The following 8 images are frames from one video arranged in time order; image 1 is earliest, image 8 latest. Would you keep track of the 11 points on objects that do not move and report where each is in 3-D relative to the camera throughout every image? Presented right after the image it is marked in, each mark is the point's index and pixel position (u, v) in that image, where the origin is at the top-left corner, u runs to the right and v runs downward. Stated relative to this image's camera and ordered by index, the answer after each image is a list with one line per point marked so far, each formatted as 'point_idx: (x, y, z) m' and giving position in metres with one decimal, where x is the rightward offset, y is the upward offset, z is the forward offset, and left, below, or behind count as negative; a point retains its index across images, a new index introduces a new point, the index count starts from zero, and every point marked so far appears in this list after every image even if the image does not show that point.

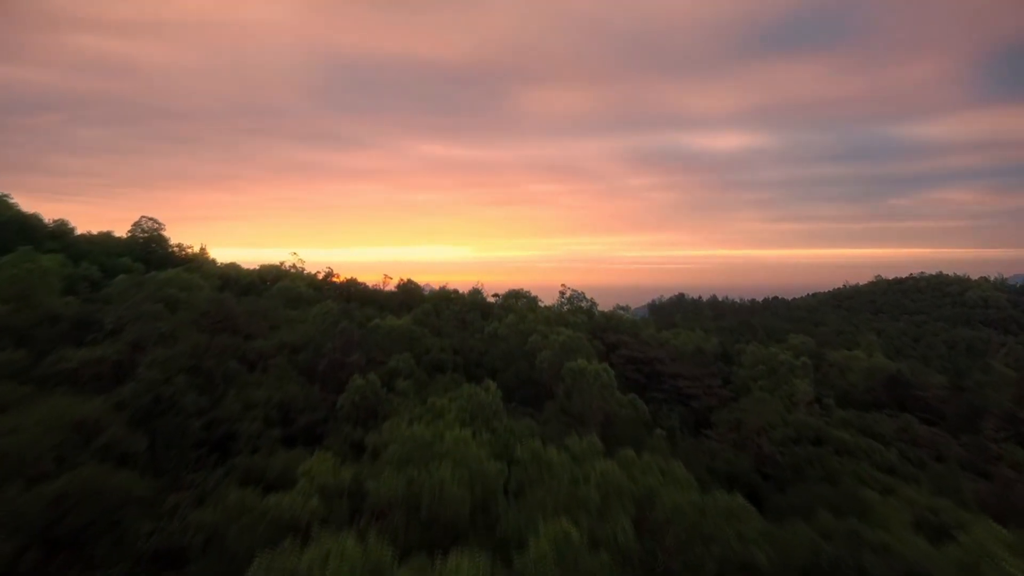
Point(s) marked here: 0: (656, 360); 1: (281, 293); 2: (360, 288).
0: (+2.8, -1.4, +12.1) m
1: (-4.2, -0.1, +11.1) m
2: (-3.2, 0.0, +13.1) m
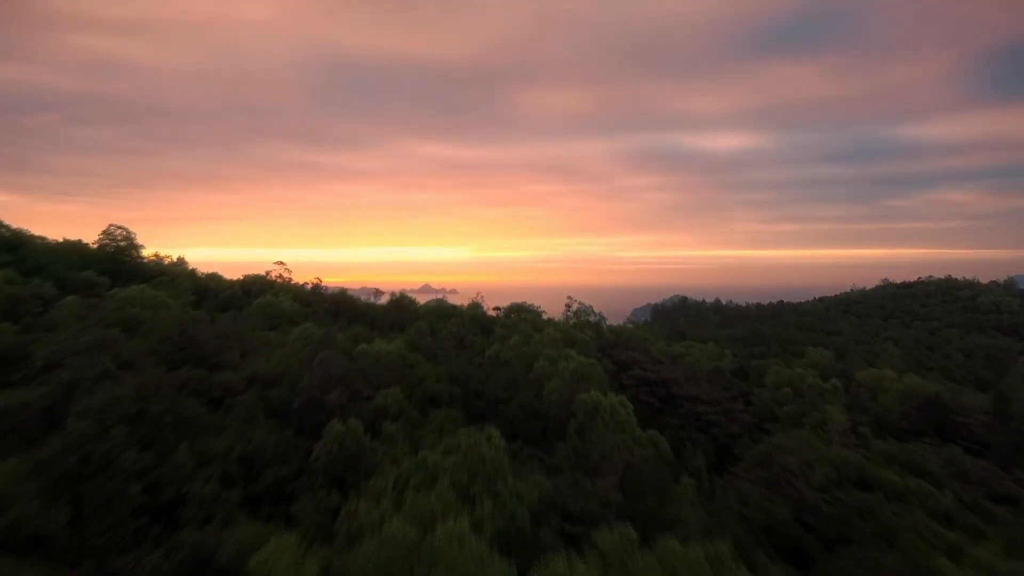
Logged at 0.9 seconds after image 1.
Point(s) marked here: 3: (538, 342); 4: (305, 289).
0: (+2.9, -1.7, +11.1) m
1: (-4.1, -0.3, +10.1) m
2: (-3.2, -0.3, +12.1) m
3: (+0.4, -0.8, +9.1) m
4: (-4.3, -0.1, +12.9) m
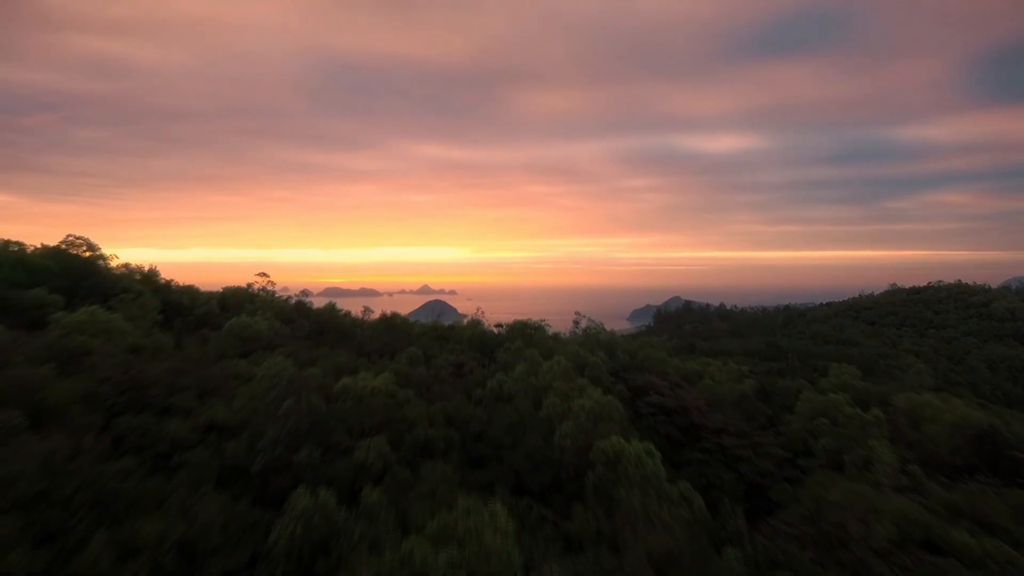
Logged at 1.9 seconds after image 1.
0: (+2.9, -2.0, +10.0) m
1: (-4.1, -0.6, +9.0) m
2: (-3.1, -0.6, +11.0) m
3: (+0.4, -1.1, +8.0) m
4: (-4.3, -0.3, +11.8) m
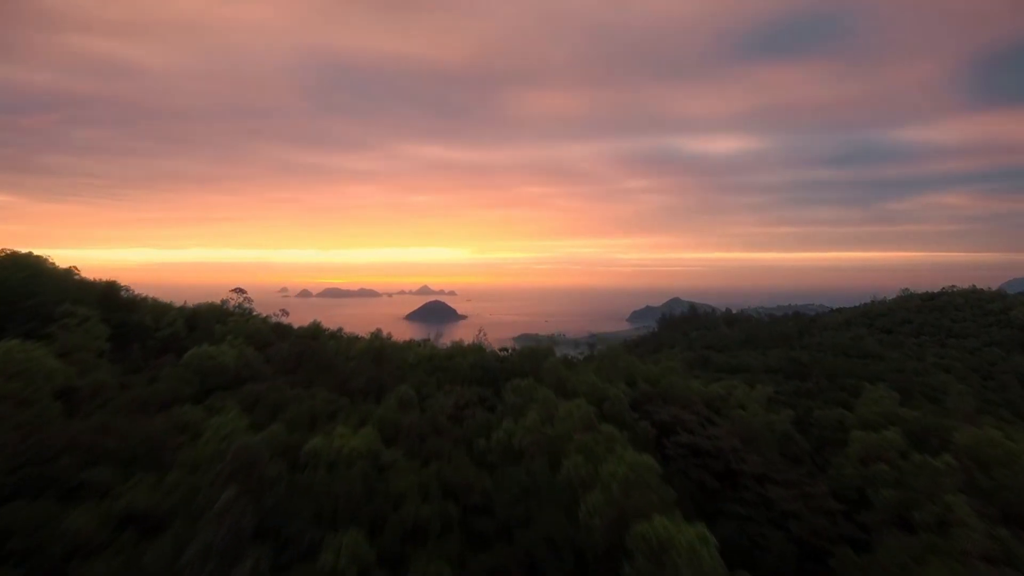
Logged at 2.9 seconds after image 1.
0: (+3.0, -2.3, +8.7) m
1: (-3.9, -0.9, +7.6) m
2: (-3.0, -0.9, +9.7) m
3: (+0.6, -1.4, +6.7) m
4: (-4.2, -0.7, +10.4) m
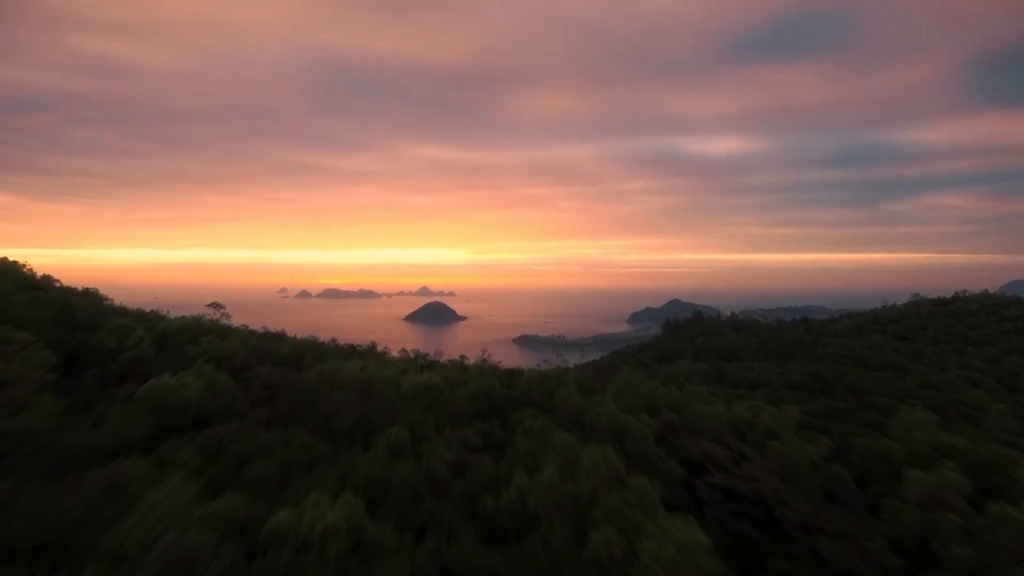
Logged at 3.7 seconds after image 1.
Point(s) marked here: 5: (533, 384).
0: (+3.2, -2.5, +7.6) m
1: (-3.8, -1.2, +6.5) m
2: (-2.9, -1.1, +8.6) m
3: (+0.7, -1.6, +5.6) m
4: (-4.0, -0.9, +9.3) m
5: (+0.3, -1.4, +9.0) m
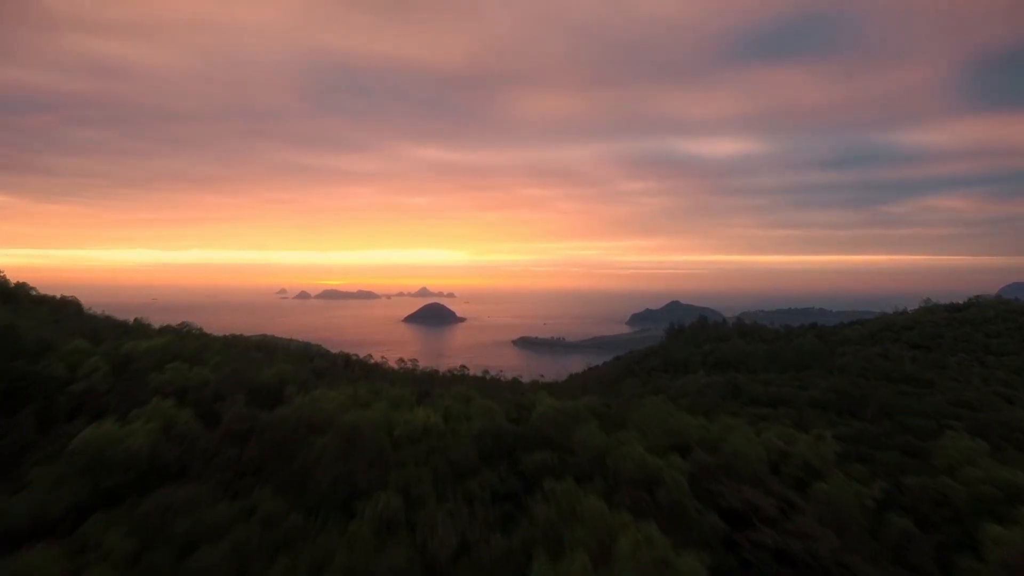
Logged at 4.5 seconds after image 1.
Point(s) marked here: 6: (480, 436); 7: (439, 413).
0: (+3.3, -2.8, +6.4) m
1: (-3.7, -1.4, +5.4) m
2: (-2.8, -1.4, +7.4) m
3: (+0.8, -1.9, +4.4) m
4: (-3.9, -1.1, +8.2) m
5: (+0.4, -1.7, +7.8) m
6: (-0.4, -1.6, +7.2) m
7: (-0.9, -1.6, +7.8) m
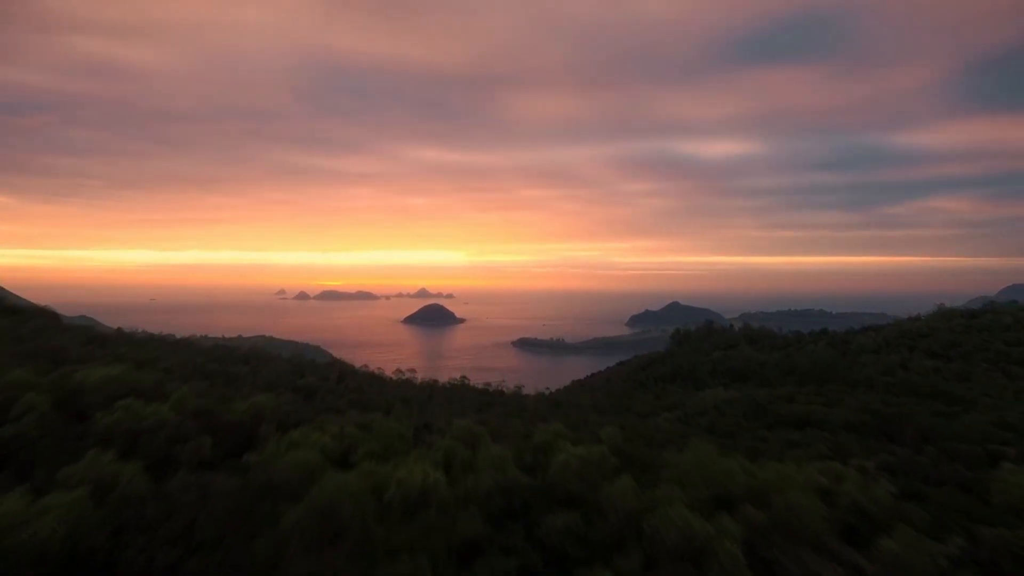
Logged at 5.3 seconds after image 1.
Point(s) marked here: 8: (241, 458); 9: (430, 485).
0: (+3.4, -3.1, +5.2) m
1: (-3.5, -1.7, +4.1) m
2: (-2.6, -1.7, +6.2) m
3: (+1.0, -2.2, +3.2) m
4: (-3.8, -1.4, +6.9) m
5: (+0.6, -1.9, +6.6) m
6: (-0.2, -1.9, +6.0) m
7: (-0.8, -1.9, +6.5) m
8: (-2.8, -1.7, +6.4) m
9: (-0.8, -1.8, +5.6) m
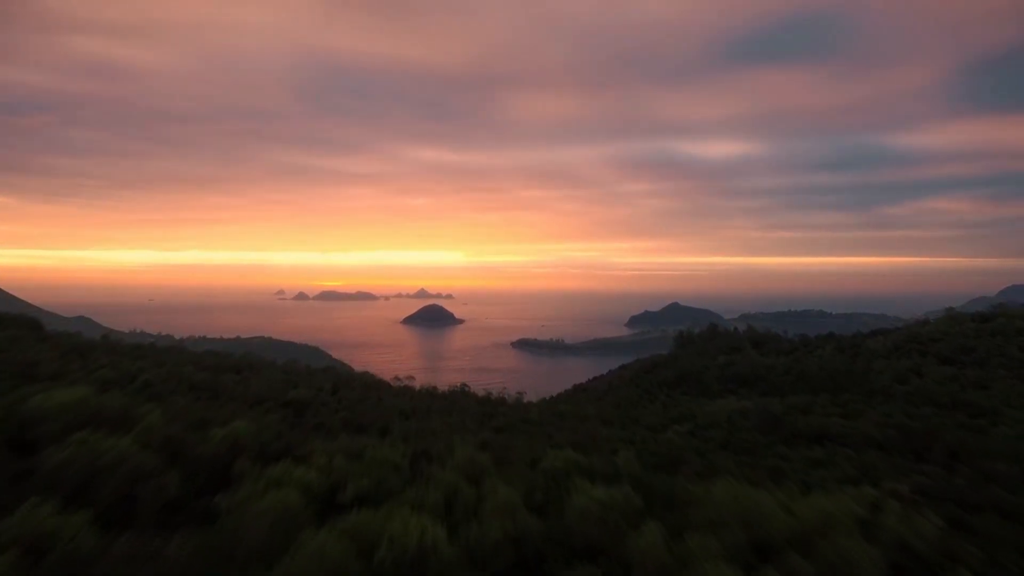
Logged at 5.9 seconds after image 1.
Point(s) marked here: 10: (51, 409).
0: (+3.5, -3.2, +4.4) m
1: (-3.4, -1.8, +3.3) m
2: (-2.5, -1.8, +5.3) m
3: (+1.1, -2.3, +2.4) m
4: (-3.7, -1.6, +6.1) m
5: (+0.7, -2.1, +5.7) m
6: (-0.1, -2.1, +5.1) m
7: (-0.7, -2.1, +5.7) m
8: (-2.7, -1.9, +5.6) m
9: (-0.7, -1.9, +4.8) m
10: (-5.0, -1.3, +6.6) m
